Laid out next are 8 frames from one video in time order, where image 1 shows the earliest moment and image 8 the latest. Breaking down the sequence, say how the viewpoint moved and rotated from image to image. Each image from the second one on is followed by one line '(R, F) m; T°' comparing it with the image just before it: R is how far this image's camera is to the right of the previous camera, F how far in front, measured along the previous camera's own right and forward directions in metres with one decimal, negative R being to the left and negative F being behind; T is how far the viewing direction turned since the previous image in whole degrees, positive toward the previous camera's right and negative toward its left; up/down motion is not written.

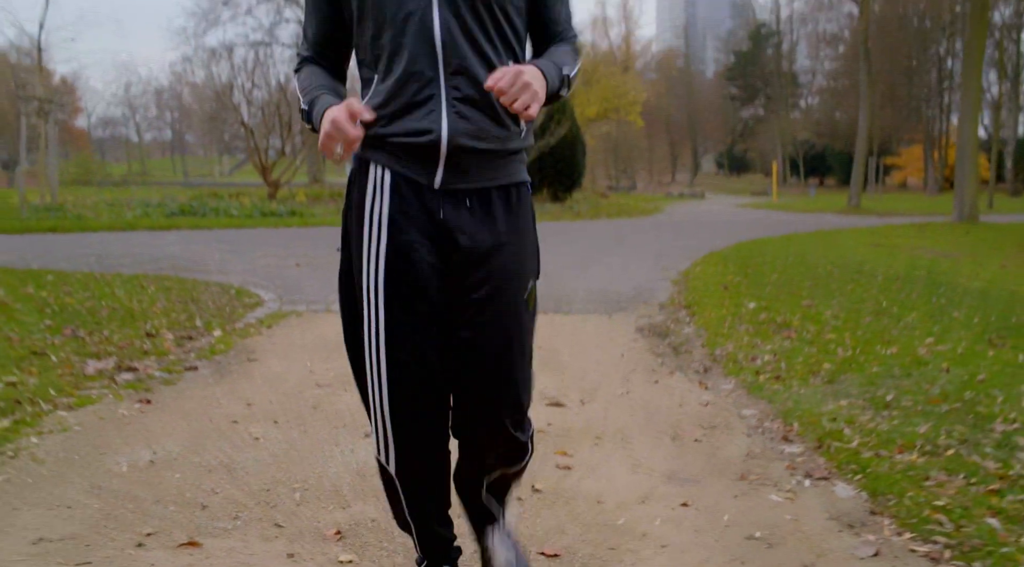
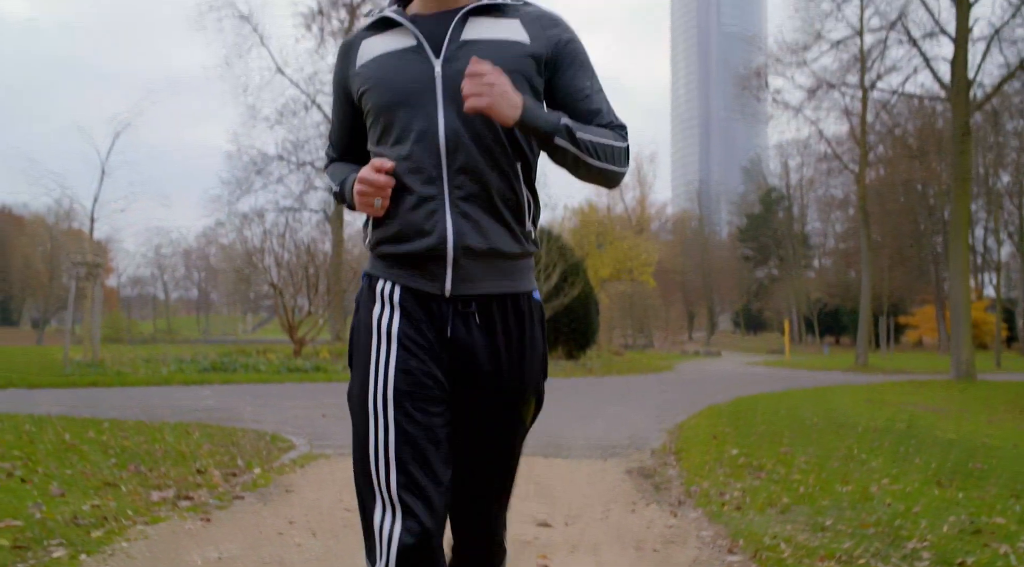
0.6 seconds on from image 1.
(+0.1, -0.7) m; -2°
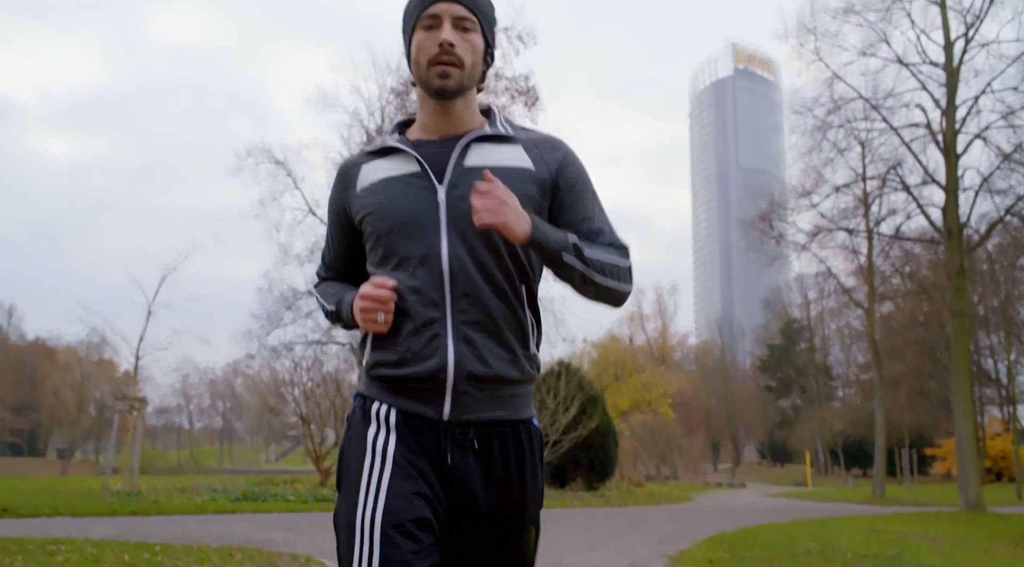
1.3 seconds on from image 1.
(+0.1, -0.8) m; -2°
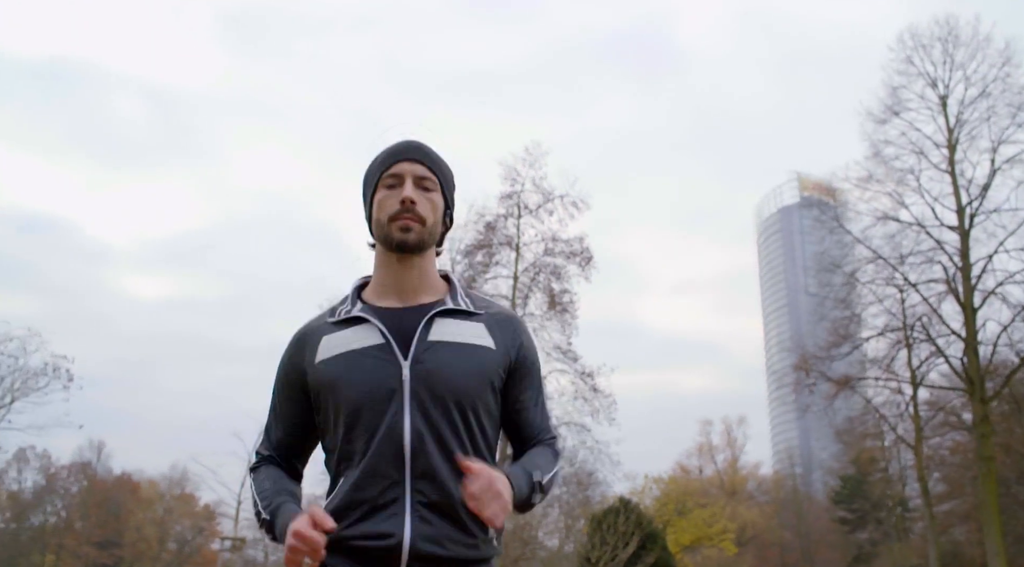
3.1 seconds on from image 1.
(+0.3, -2.2) m; -5°
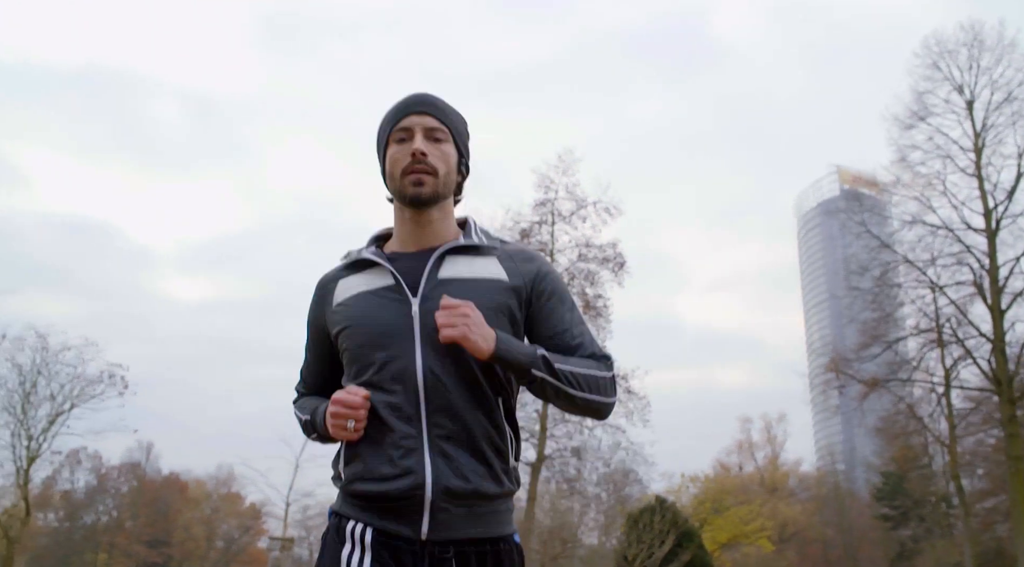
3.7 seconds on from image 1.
(0.0, -0.6) m; -3°
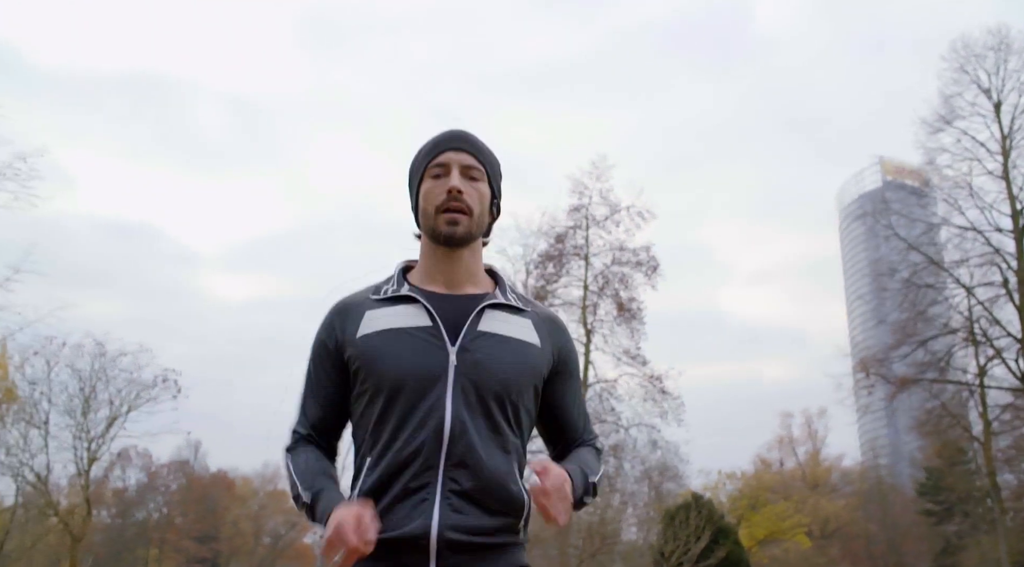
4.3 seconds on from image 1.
(+0.1, -0.7) m; -3°
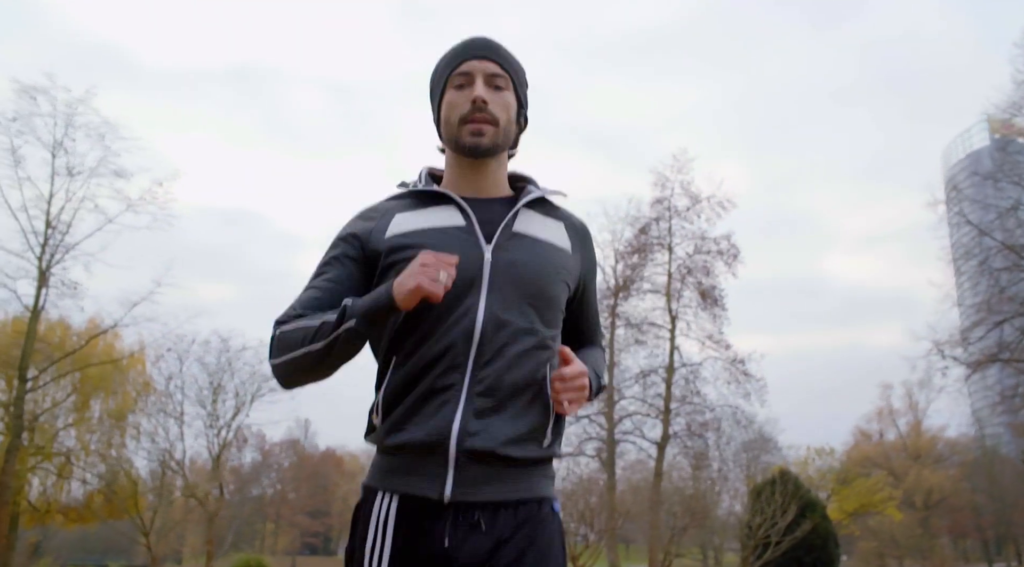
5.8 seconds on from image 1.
(+0.1, -1.5) m; -7°
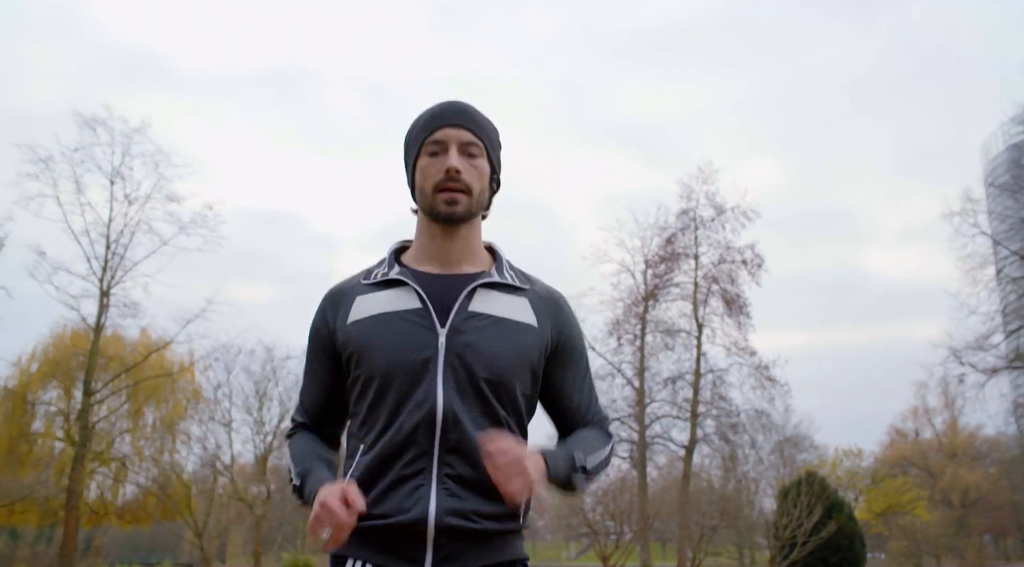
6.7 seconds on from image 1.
(+0.1, -1.0) m; -3°
